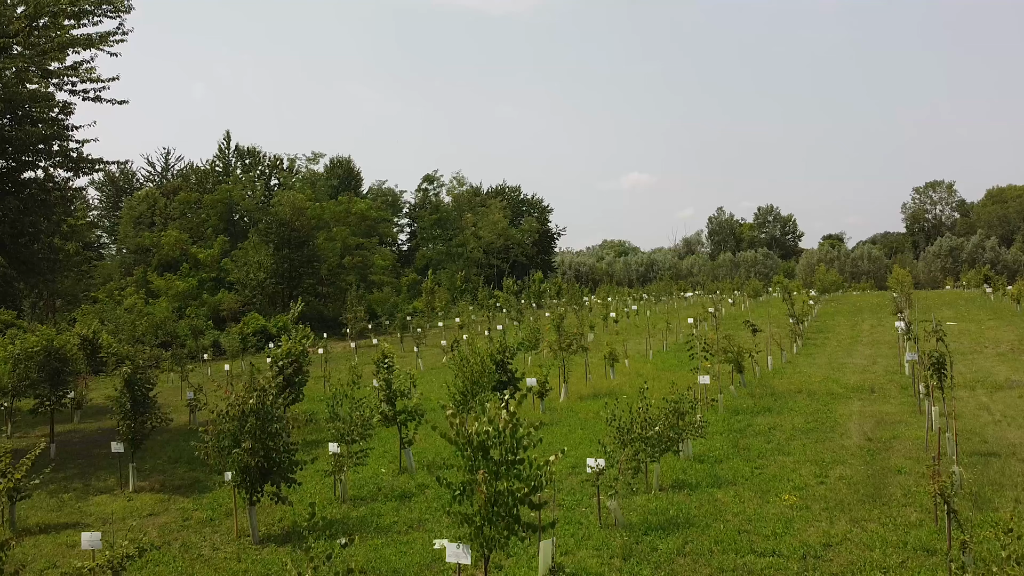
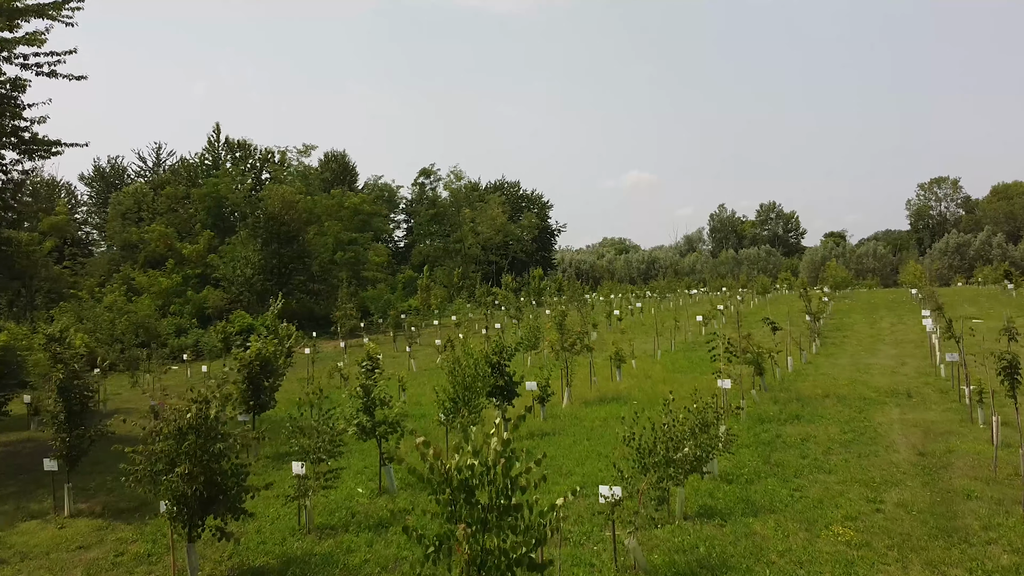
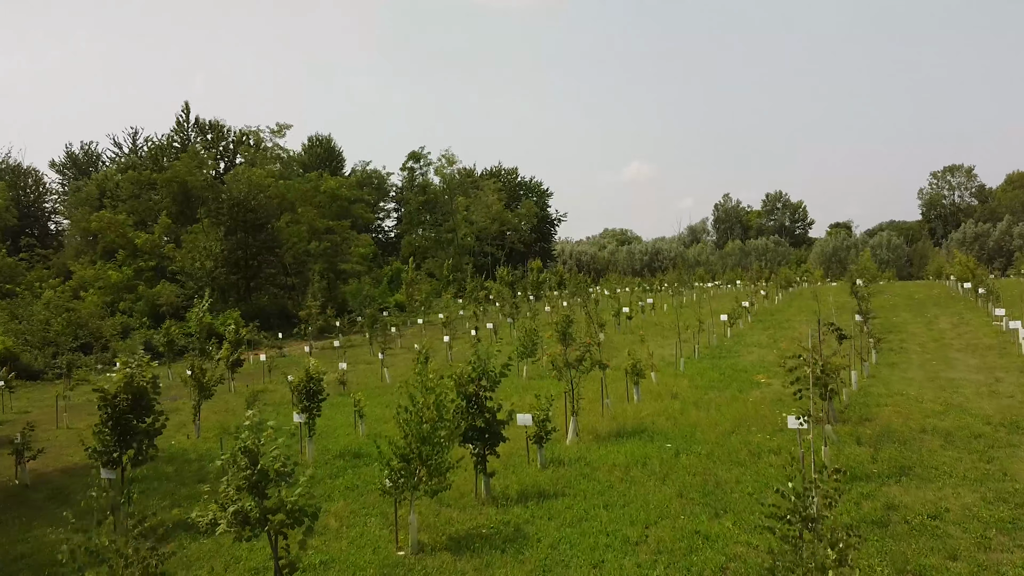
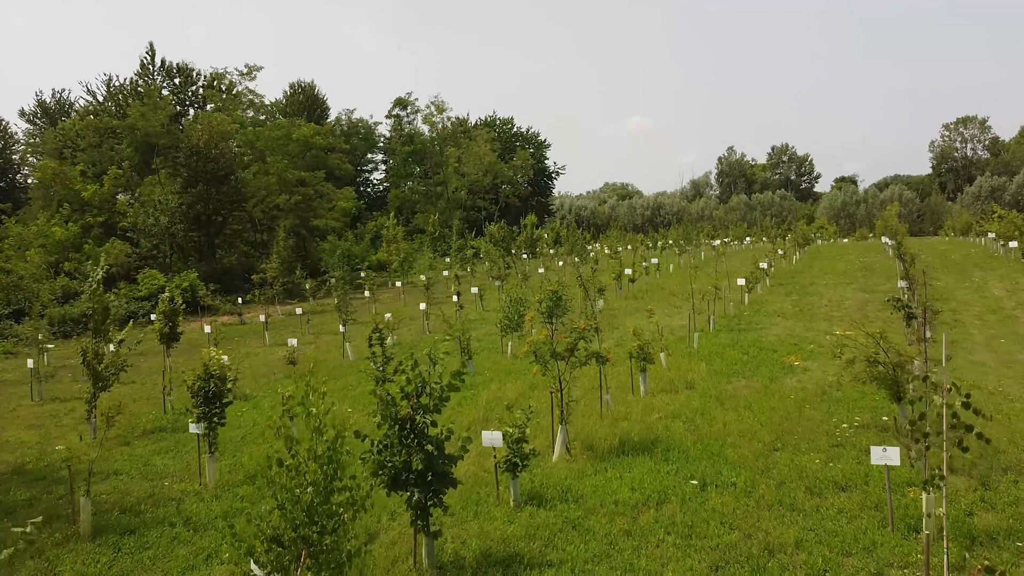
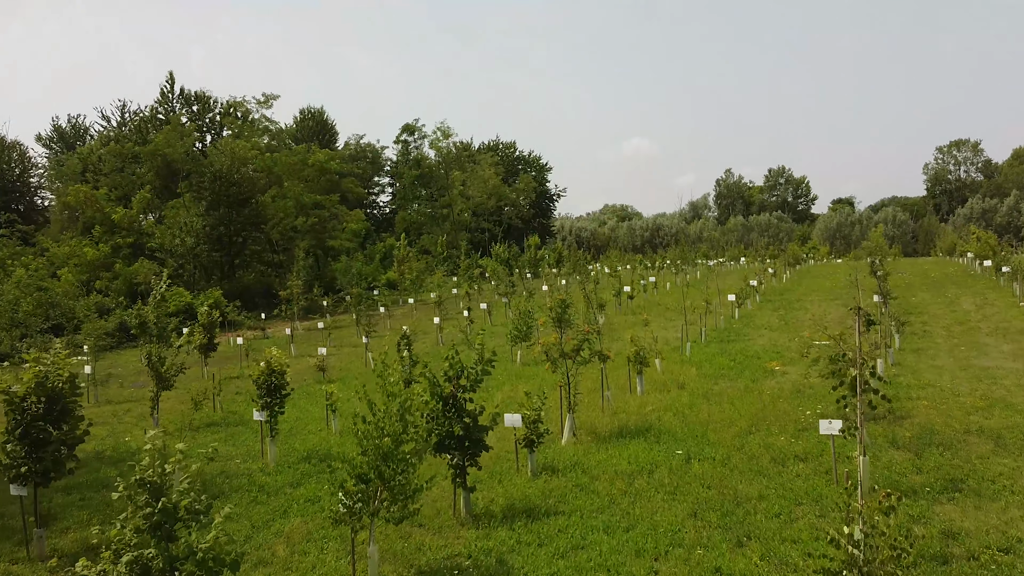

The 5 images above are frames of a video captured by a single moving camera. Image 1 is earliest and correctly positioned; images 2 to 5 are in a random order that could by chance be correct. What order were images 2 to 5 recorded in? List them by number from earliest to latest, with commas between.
2, 3, 5, 4
